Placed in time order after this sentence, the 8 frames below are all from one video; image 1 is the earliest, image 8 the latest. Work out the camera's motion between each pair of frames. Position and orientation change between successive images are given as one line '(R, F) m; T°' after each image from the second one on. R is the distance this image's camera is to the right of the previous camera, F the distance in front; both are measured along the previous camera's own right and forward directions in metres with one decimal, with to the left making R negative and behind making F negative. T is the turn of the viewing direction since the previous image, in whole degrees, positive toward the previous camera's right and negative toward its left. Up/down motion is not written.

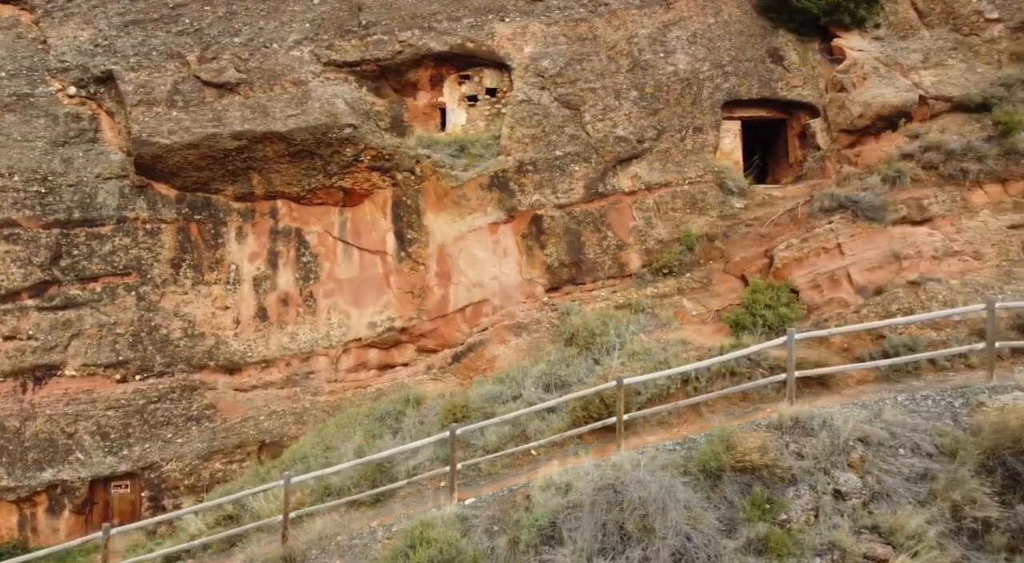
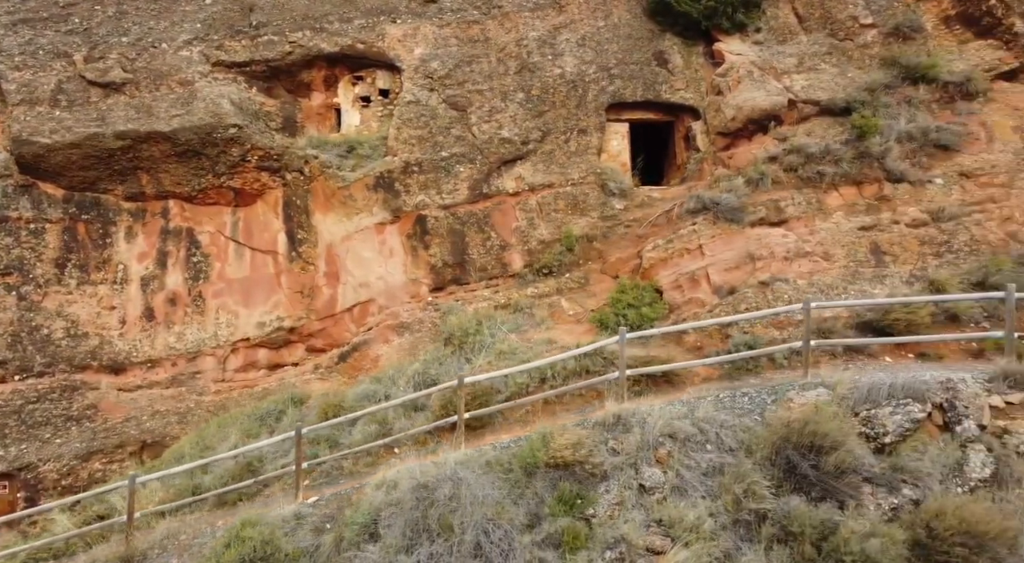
(+1.3, -0.1) m; +1°
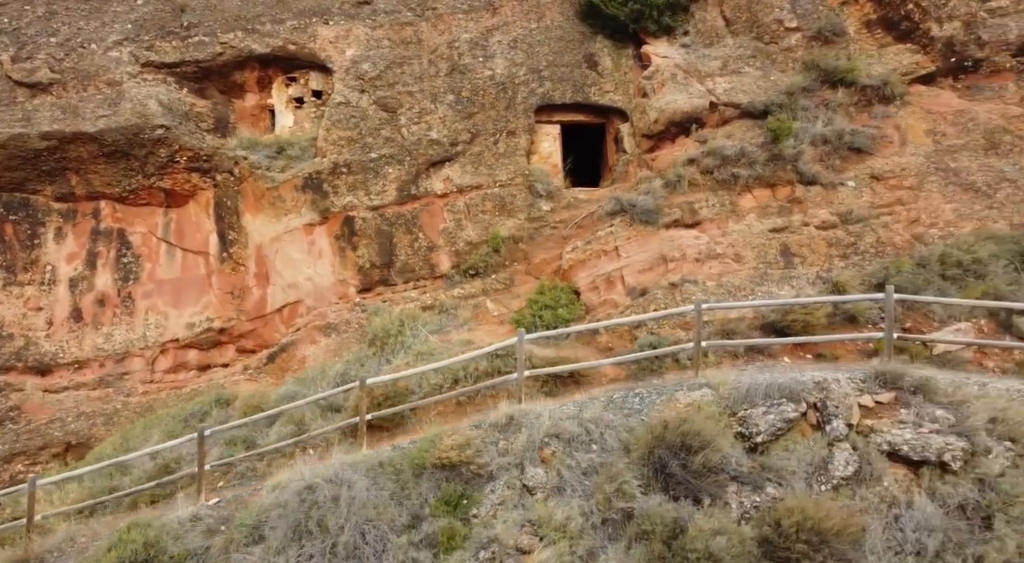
(+0.8, -0.1) m; +1°
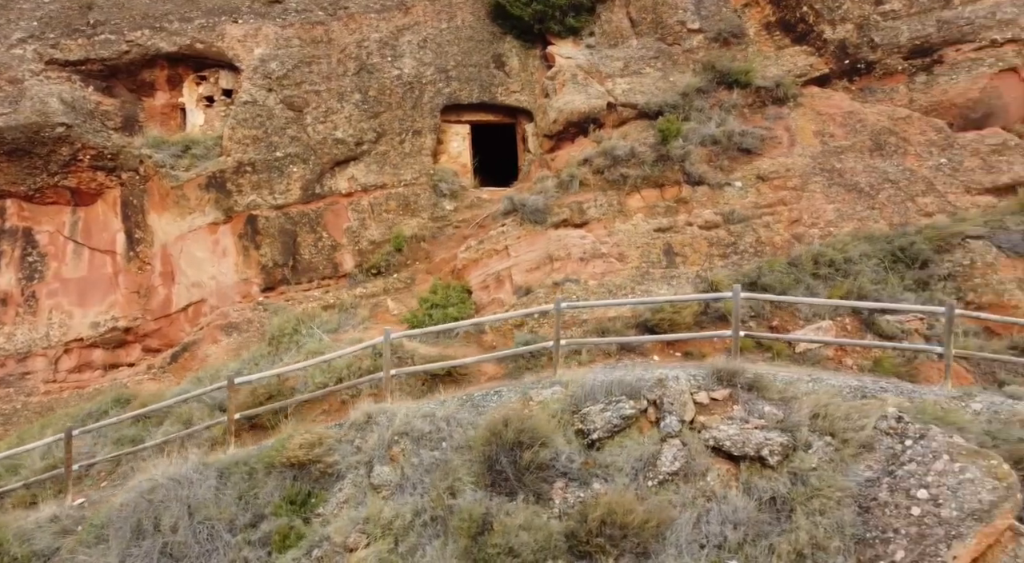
(+1.1, -0.1) m; +1°
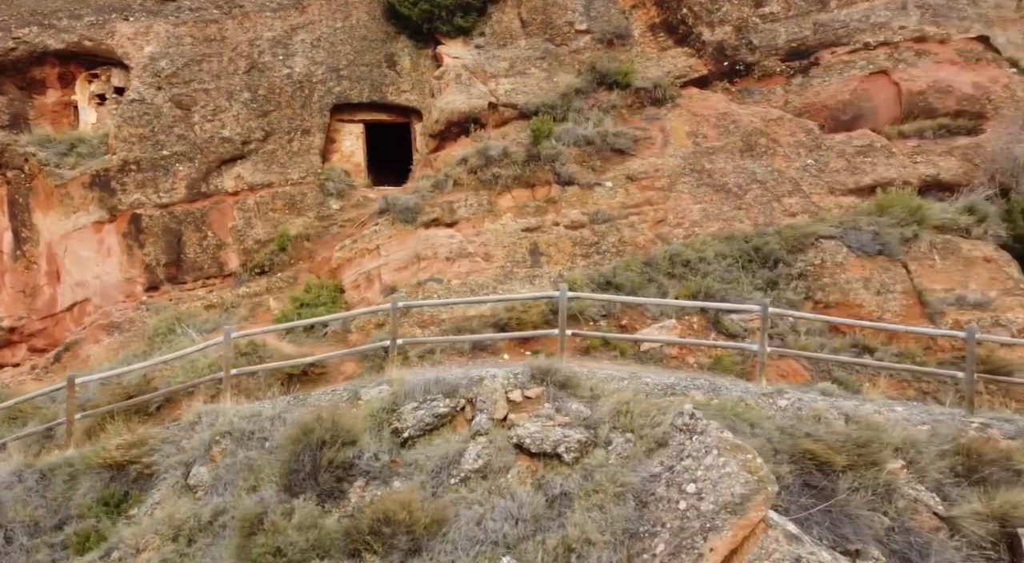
(+1.3, -0.1) m; +1°
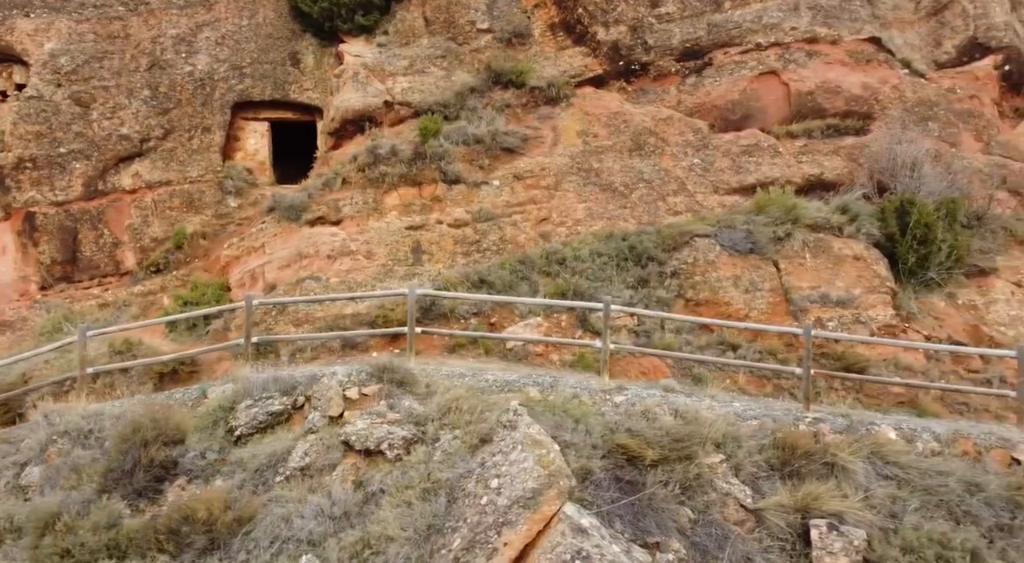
(+1.1, 0.0) m; +1°
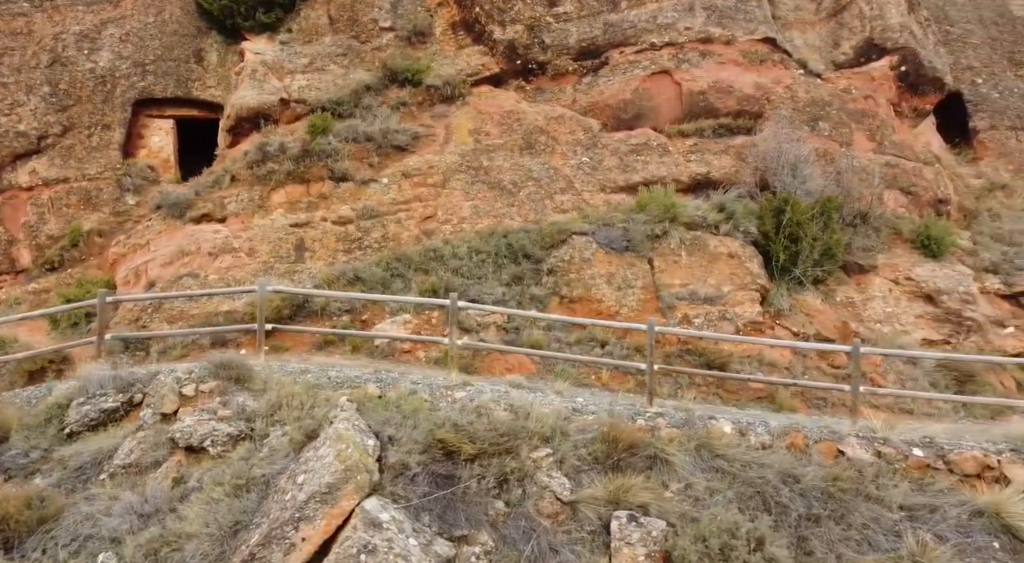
(+1.1, -0.1) m; +1°
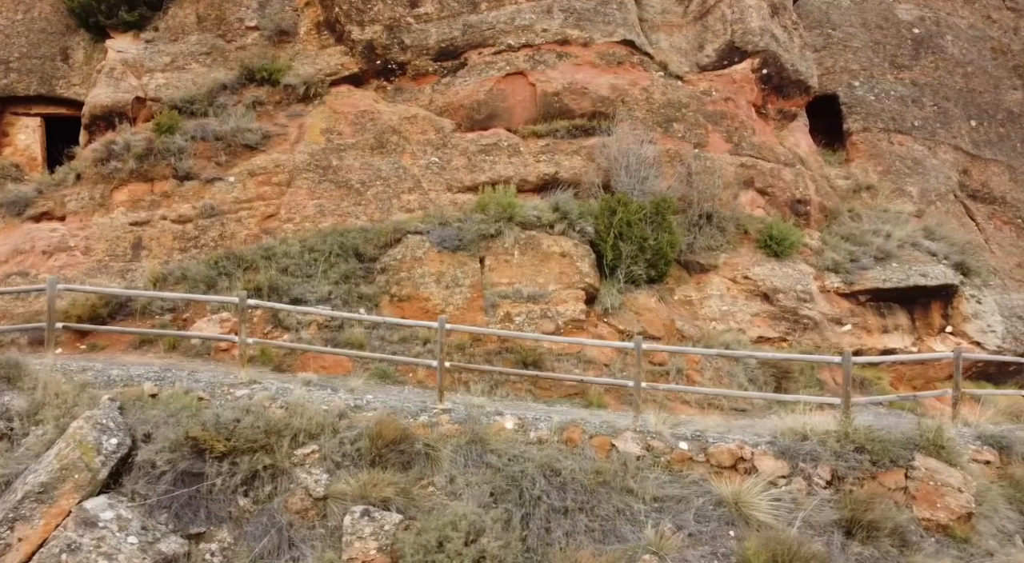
(+1.6, -0.1) m; +2°
